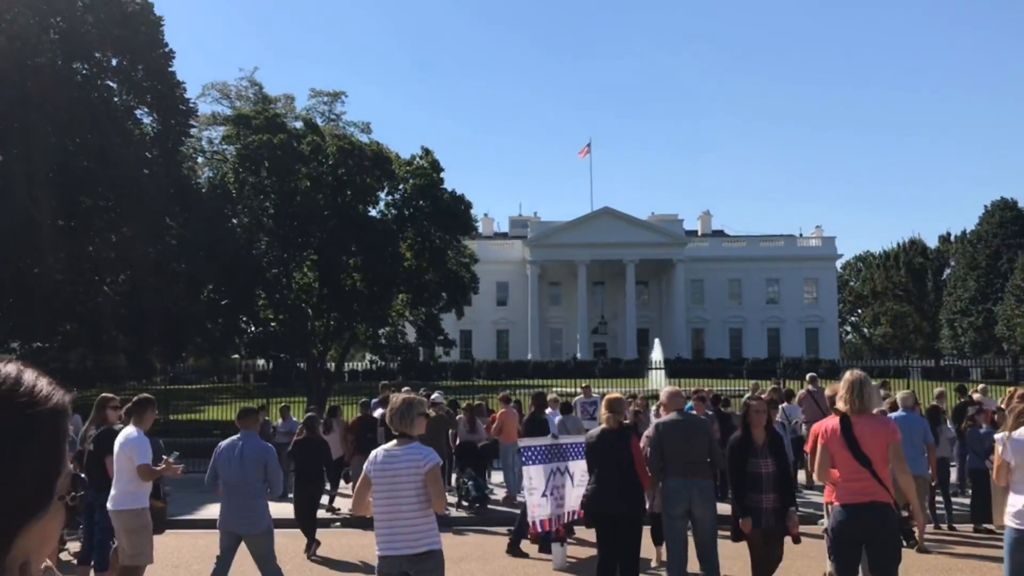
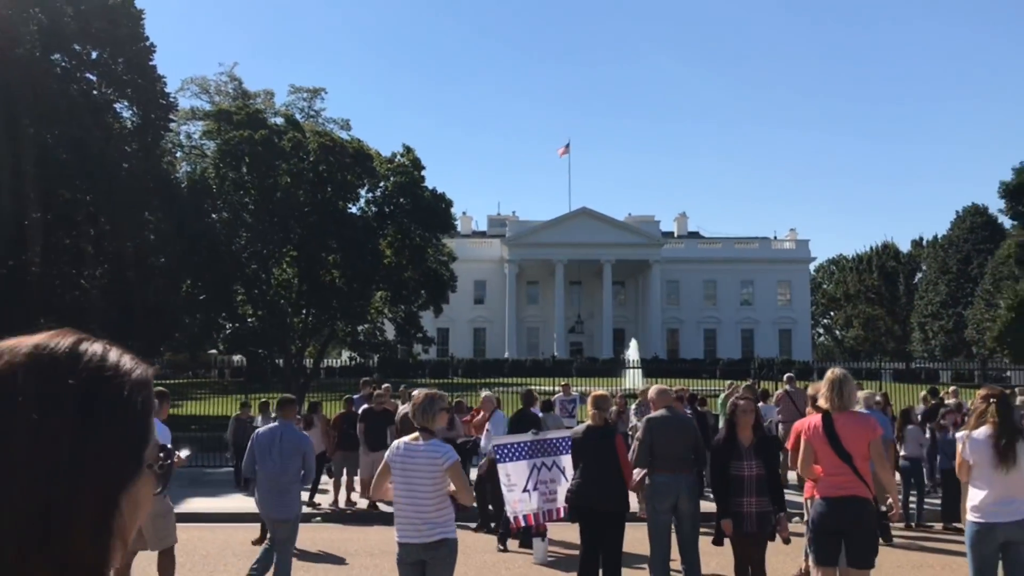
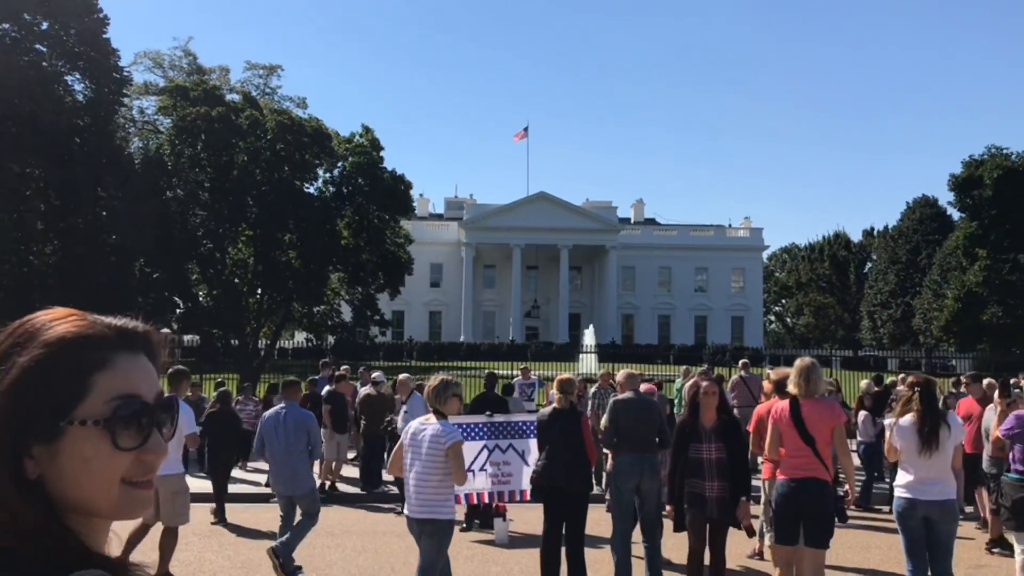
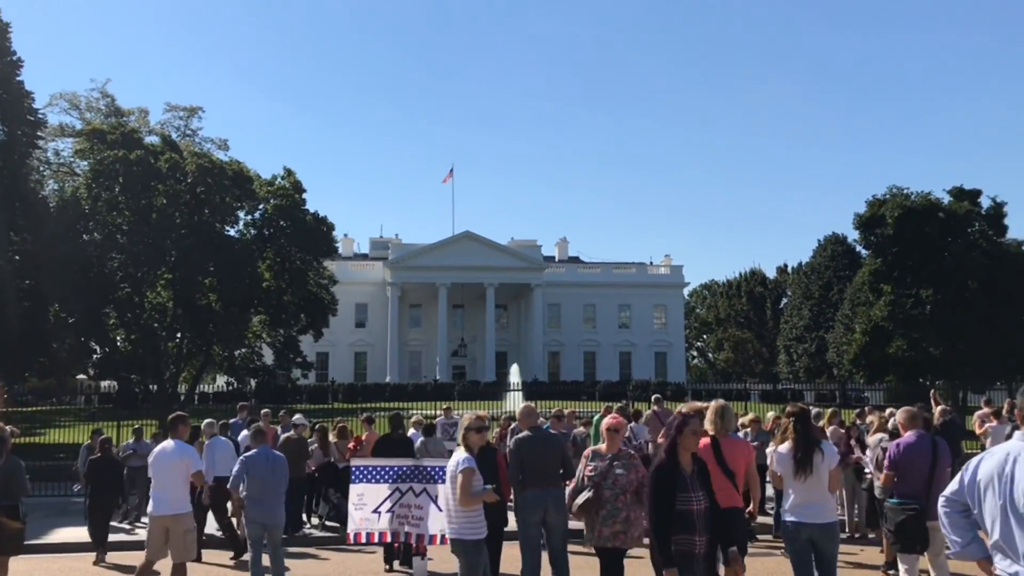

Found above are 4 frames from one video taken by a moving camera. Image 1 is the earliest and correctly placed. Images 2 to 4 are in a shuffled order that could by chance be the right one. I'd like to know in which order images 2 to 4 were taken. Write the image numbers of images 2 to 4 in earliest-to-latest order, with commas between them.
2, 3, 4
